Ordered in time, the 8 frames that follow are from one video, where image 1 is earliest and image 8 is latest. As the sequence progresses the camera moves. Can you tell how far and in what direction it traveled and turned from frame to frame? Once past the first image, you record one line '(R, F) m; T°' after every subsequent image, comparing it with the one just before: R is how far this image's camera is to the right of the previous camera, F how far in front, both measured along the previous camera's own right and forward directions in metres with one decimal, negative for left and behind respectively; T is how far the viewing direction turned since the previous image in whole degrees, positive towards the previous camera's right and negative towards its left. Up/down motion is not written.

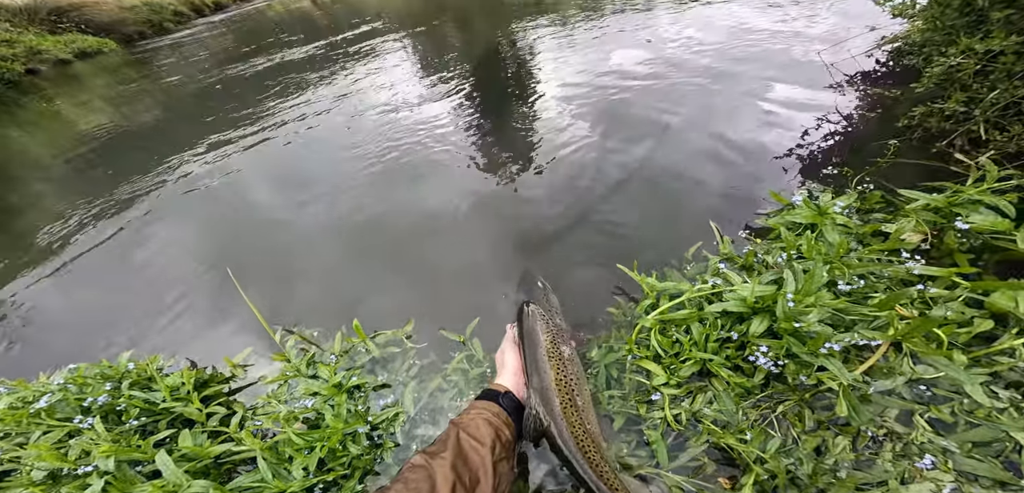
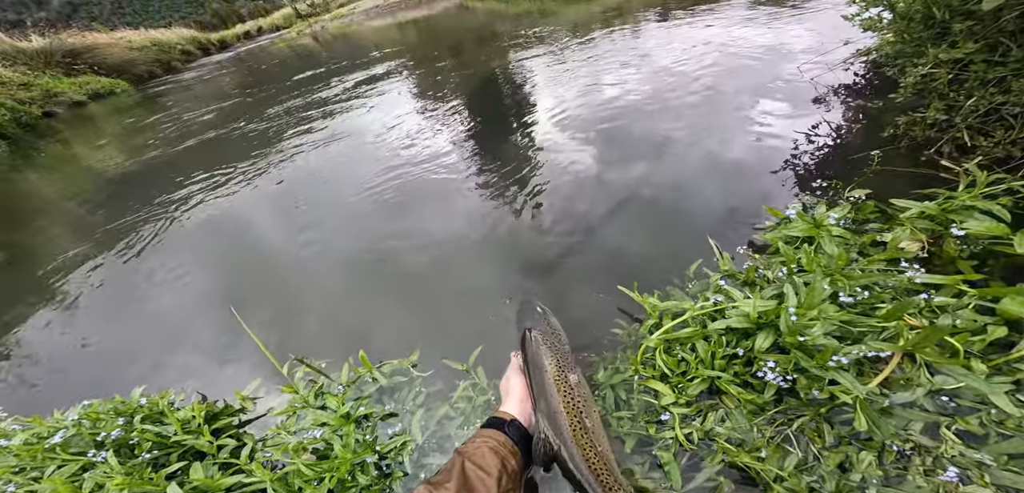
(0.0, 0.0) m; -1°
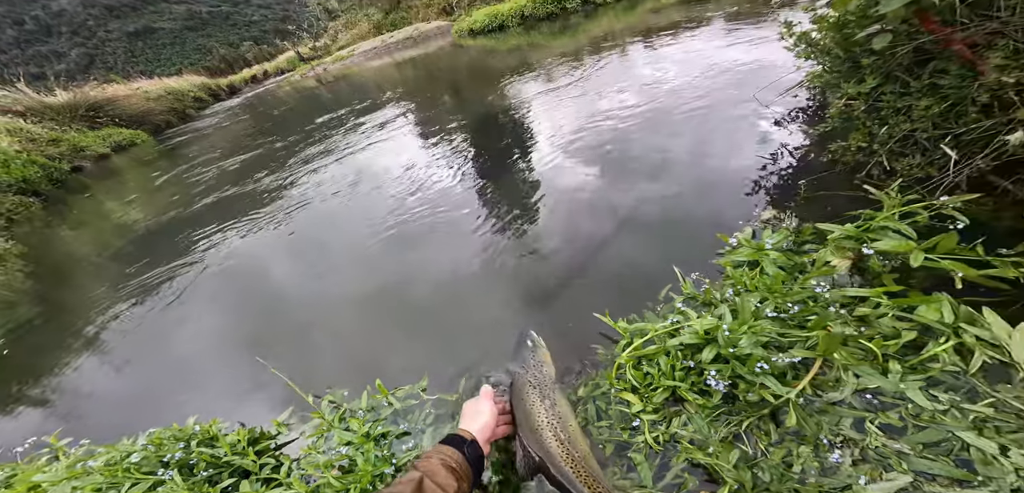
(+0.1, -0.3) m; -1°
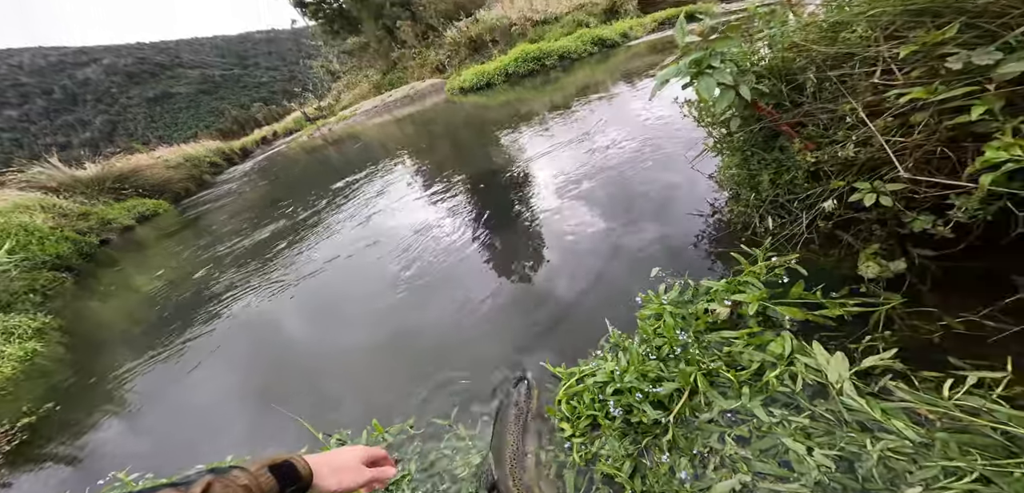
(+0.3, -0.6) m; -1°
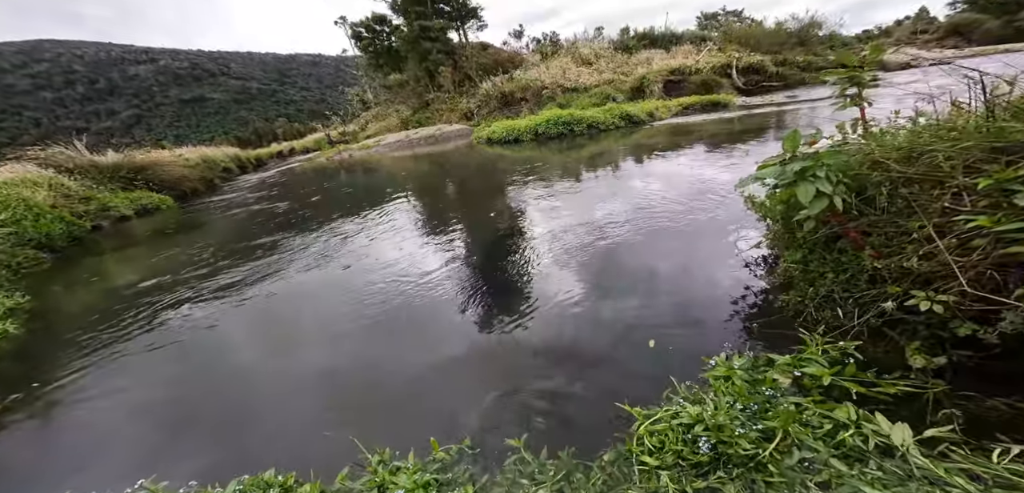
(-0.8, -0.2) m; +3°
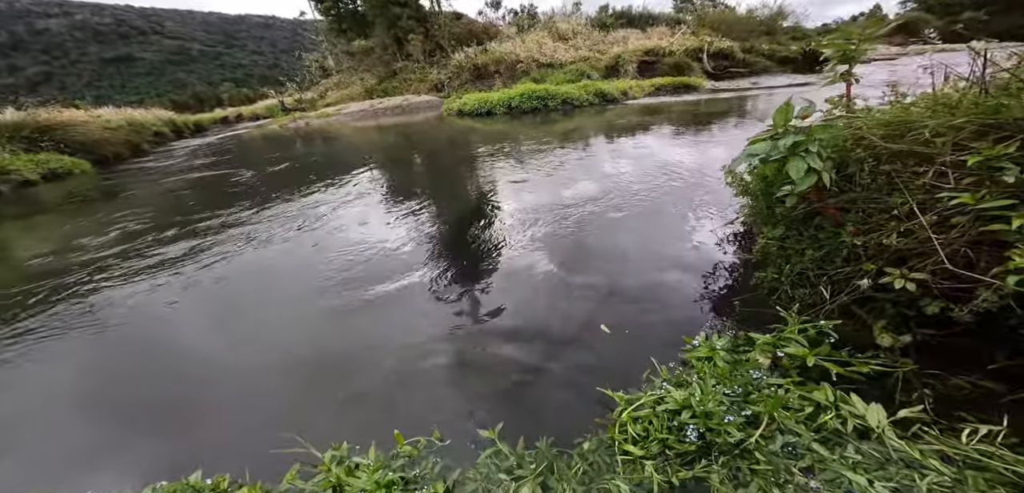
(-0.1, +0.2) m; +4°
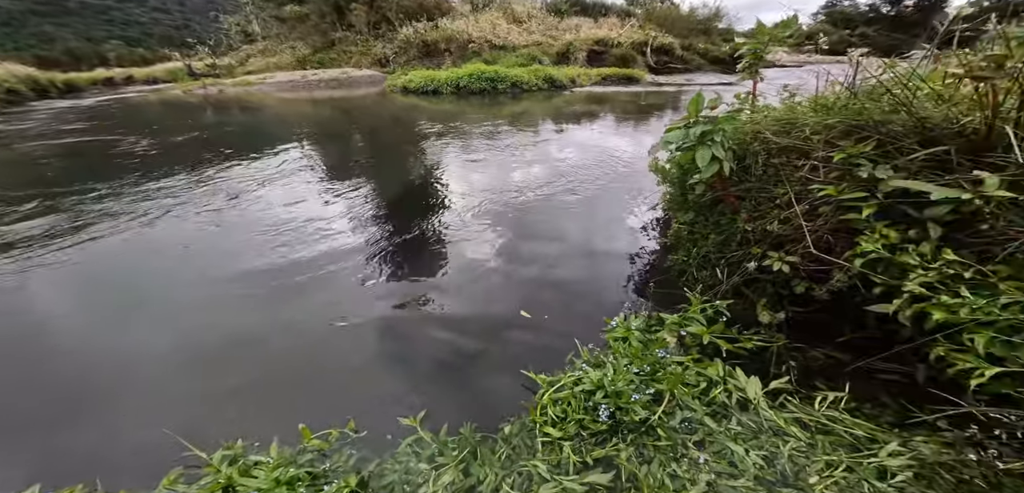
(+0.1, 0.0) m; +6°
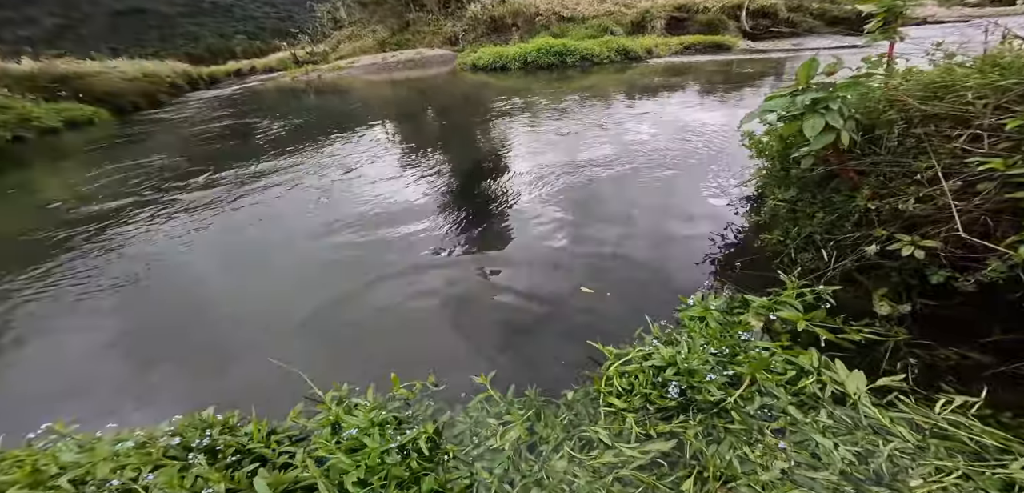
(0.0, -0.1) m; -8°
